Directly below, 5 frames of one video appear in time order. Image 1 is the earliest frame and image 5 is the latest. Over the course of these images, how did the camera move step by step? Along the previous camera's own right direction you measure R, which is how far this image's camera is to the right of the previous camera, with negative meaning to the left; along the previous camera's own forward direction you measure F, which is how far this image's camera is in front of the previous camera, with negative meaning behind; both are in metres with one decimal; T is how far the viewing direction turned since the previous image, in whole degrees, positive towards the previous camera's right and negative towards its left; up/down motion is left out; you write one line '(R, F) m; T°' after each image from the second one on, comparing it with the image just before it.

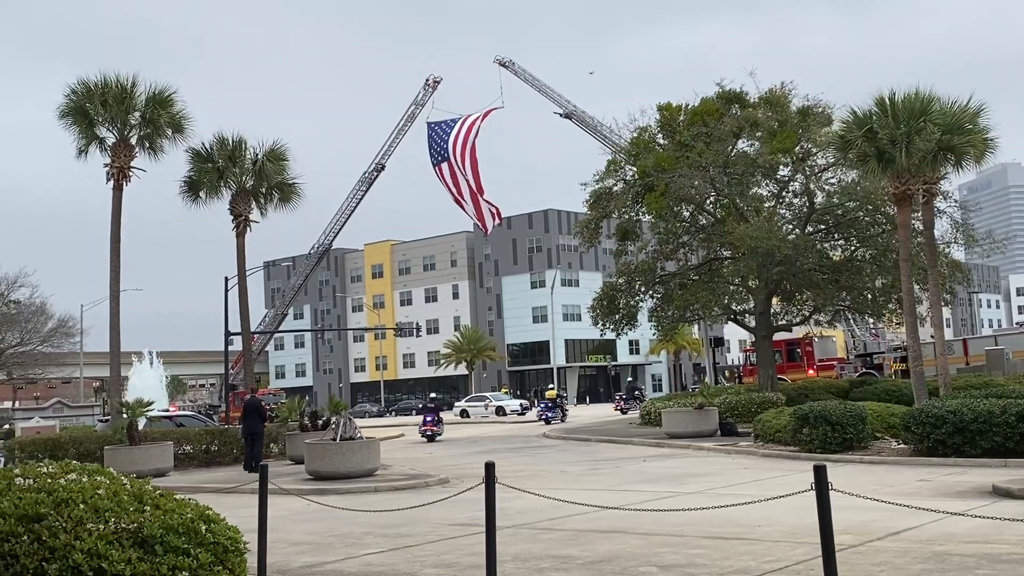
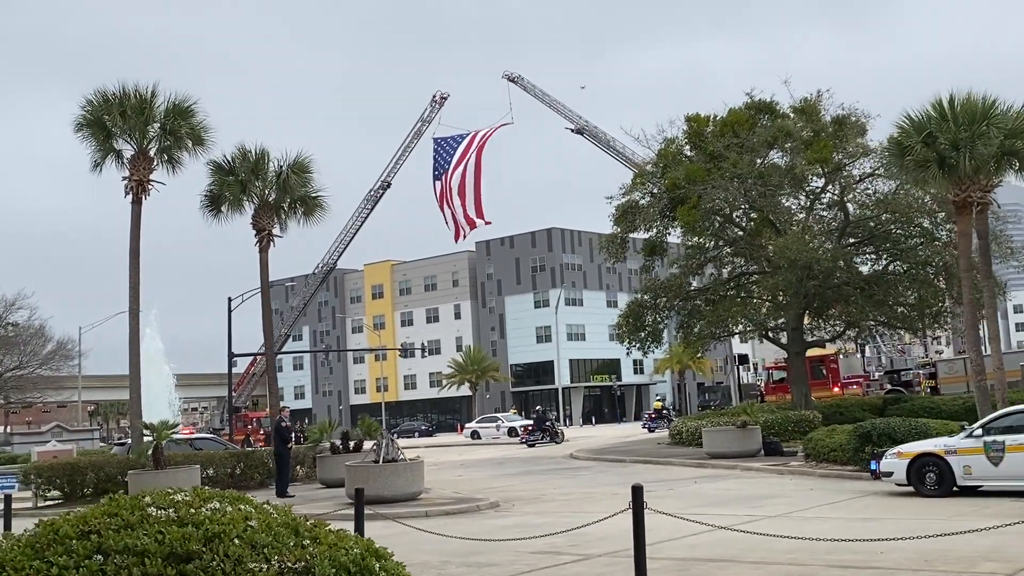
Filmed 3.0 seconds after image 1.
(-1.1, +0.9) m; +1°
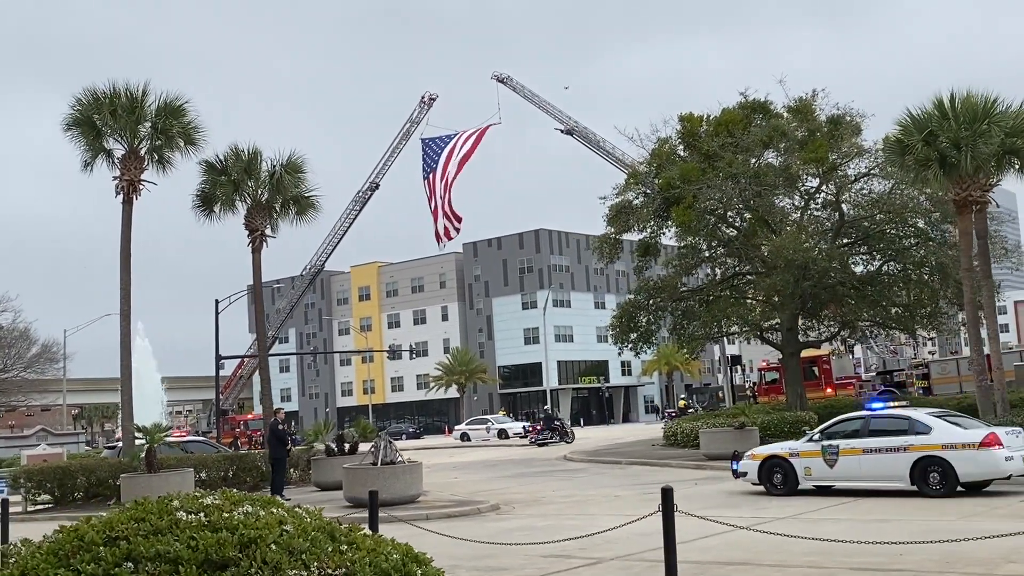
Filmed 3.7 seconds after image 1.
(-0.3, +0.2) m; +1°
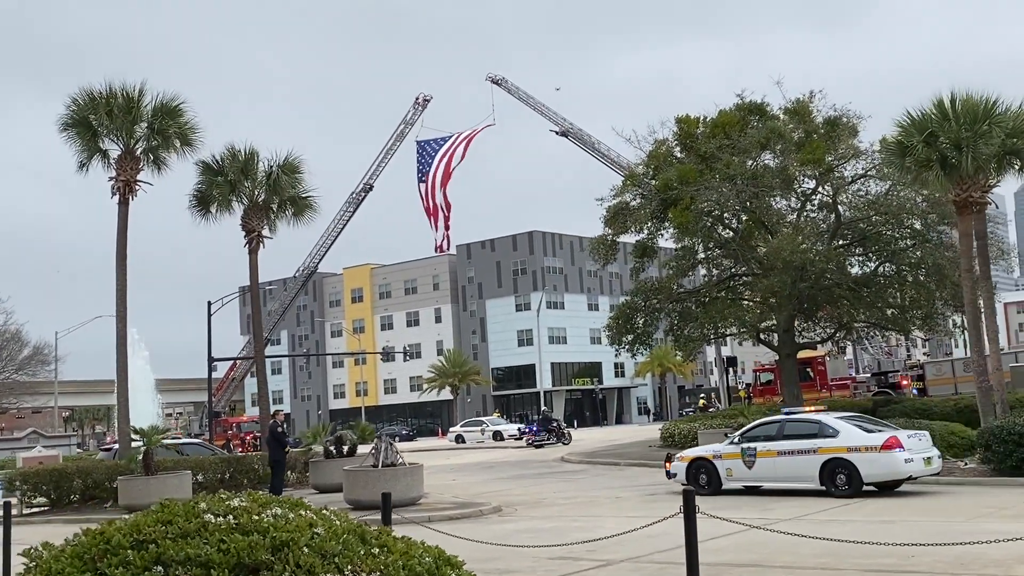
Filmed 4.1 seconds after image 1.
(-0.2, +0.1) m; +1°
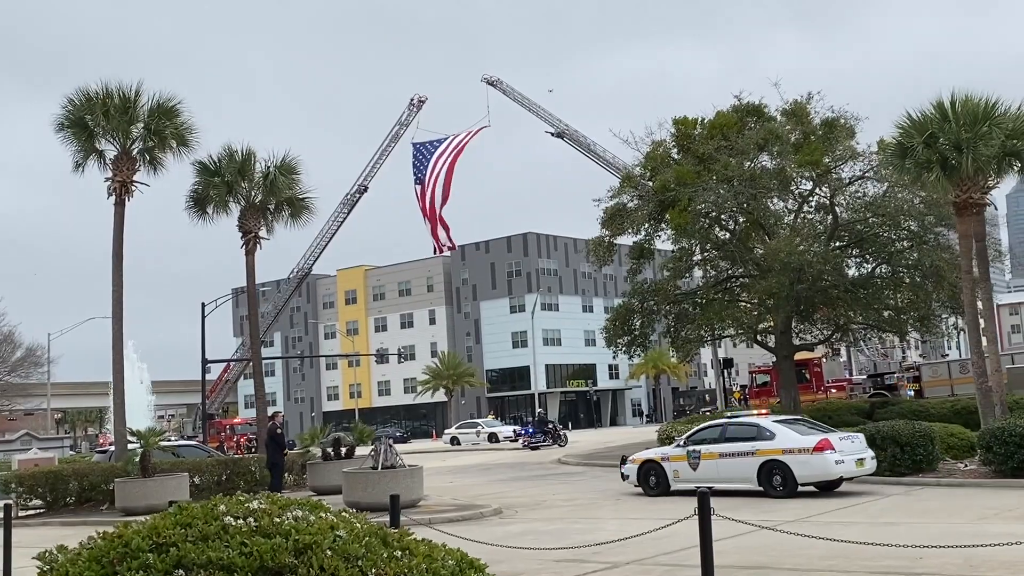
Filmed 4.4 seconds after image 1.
(-0.1, +0.1) m; 0°
